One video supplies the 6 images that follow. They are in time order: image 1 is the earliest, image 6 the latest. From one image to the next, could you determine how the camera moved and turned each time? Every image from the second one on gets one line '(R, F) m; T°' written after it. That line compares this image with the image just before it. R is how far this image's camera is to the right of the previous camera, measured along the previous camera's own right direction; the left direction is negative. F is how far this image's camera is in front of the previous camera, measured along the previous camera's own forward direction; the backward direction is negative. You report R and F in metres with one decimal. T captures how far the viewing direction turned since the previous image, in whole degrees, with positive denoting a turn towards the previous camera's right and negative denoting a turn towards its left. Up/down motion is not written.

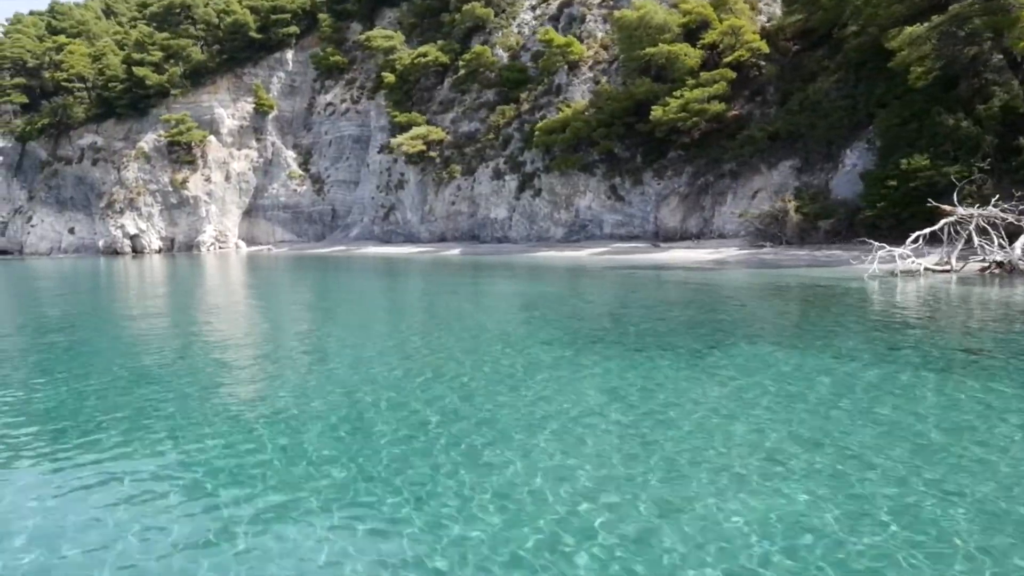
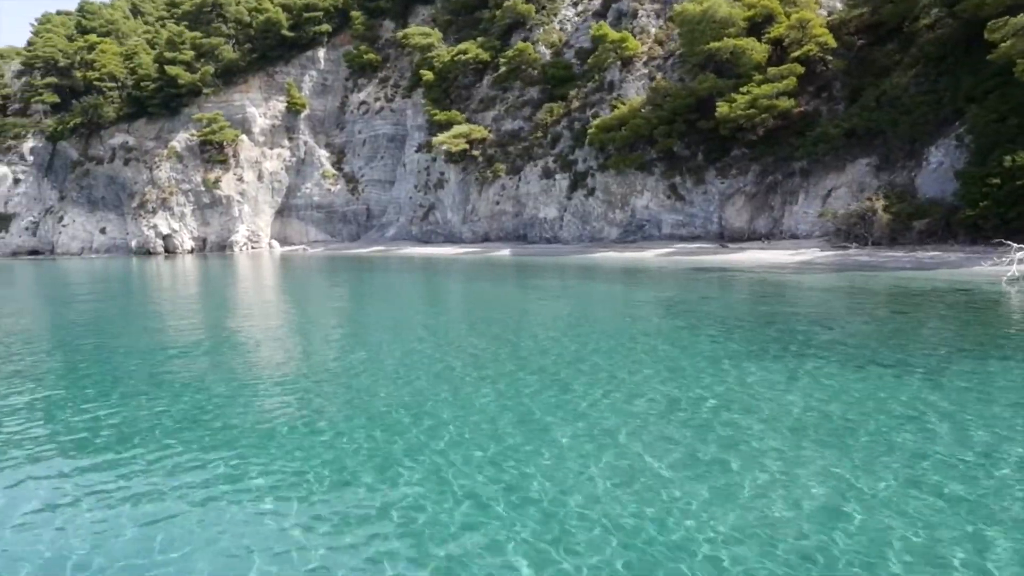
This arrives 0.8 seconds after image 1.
(-2.0, +0.8) m; -1°
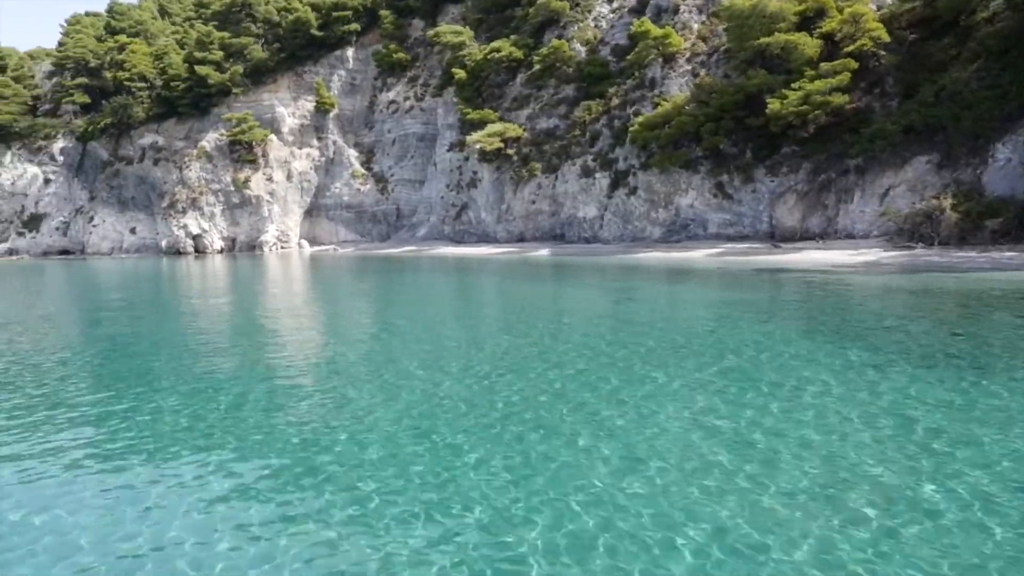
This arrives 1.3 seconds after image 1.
(-1.2, +0.5) m; -1°
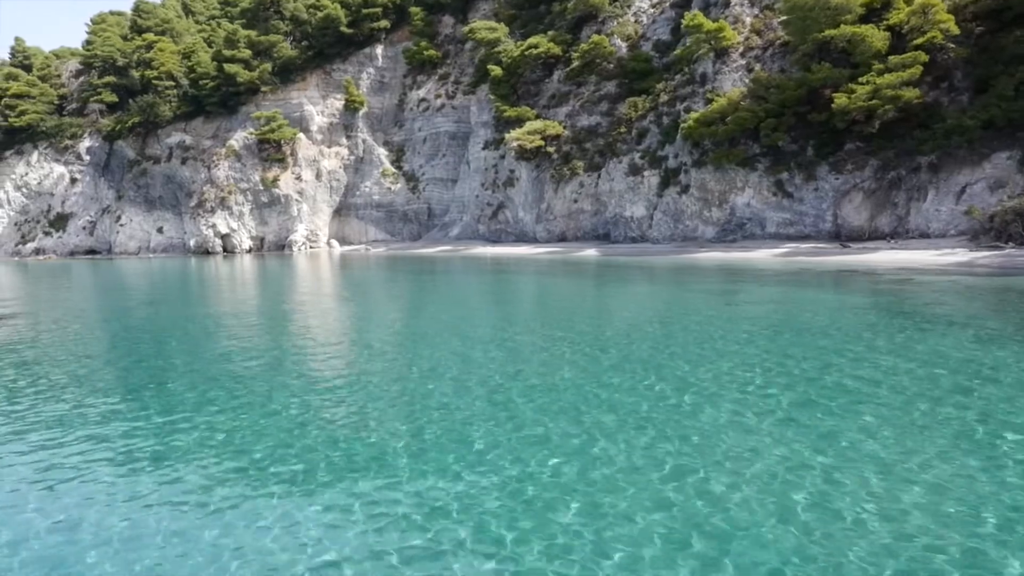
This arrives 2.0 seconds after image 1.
(-1.8, +0.9) m; -1°
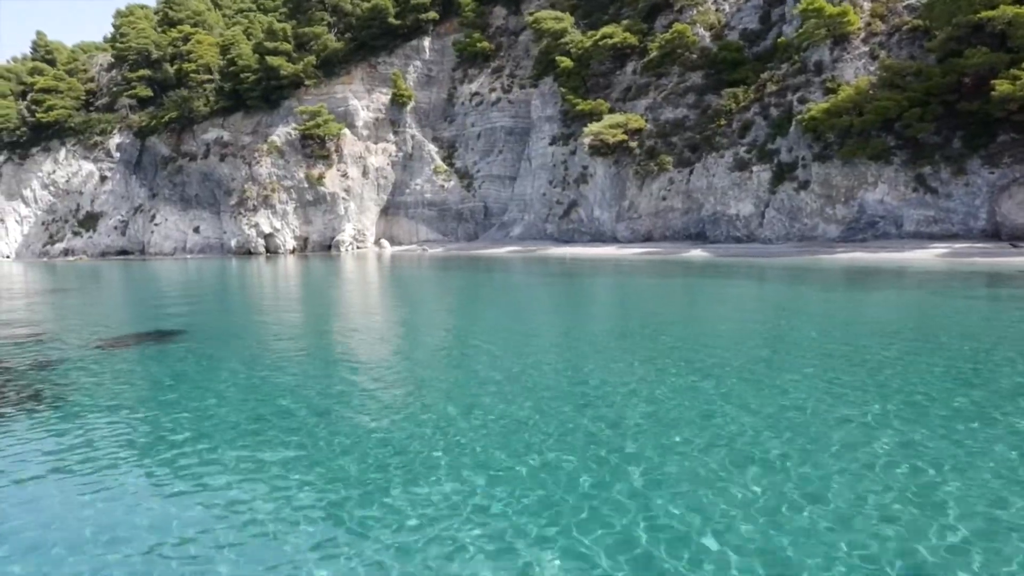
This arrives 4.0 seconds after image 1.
(-4.8, +2.5) m; 0°
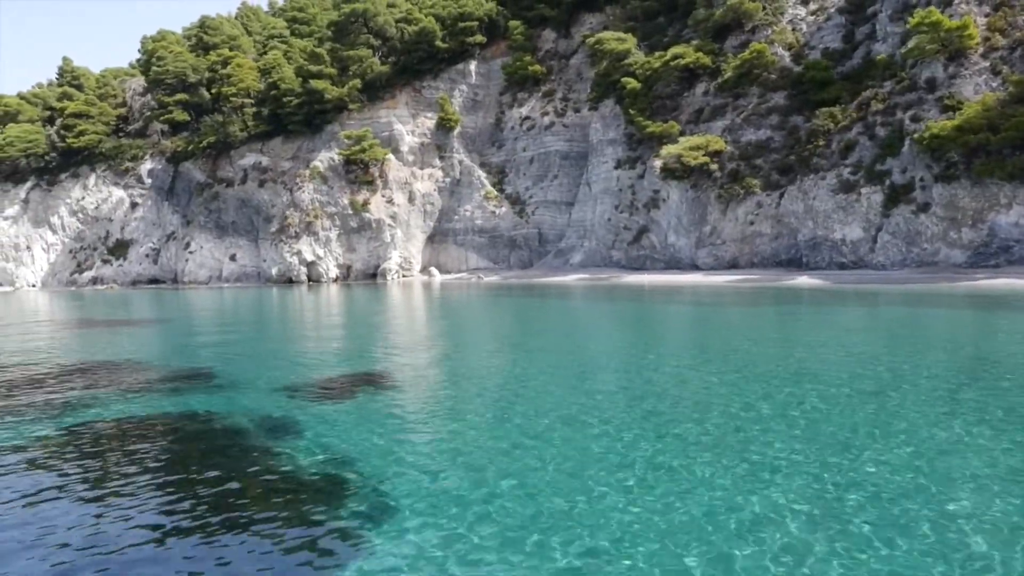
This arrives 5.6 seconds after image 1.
(-4.2, +2.2) m; 0°
